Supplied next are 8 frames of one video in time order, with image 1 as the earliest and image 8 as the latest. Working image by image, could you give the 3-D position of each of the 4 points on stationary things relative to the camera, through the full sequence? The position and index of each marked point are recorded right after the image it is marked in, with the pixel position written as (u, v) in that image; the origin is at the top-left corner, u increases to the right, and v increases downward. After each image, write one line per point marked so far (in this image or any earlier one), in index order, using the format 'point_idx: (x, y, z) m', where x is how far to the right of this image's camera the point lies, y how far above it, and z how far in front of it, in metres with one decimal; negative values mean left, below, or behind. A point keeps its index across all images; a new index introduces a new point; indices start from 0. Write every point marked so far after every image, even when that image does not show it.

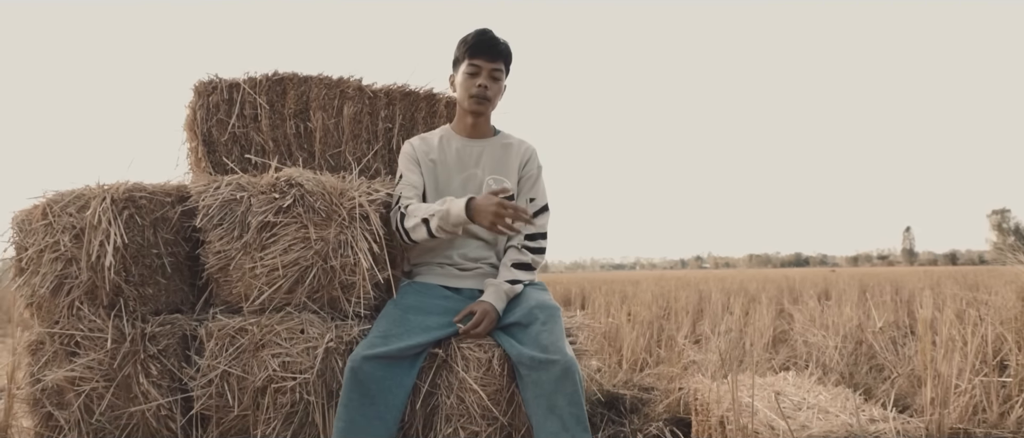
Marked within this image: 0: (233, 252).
0: (-1.0, -0.1, +3.0) m
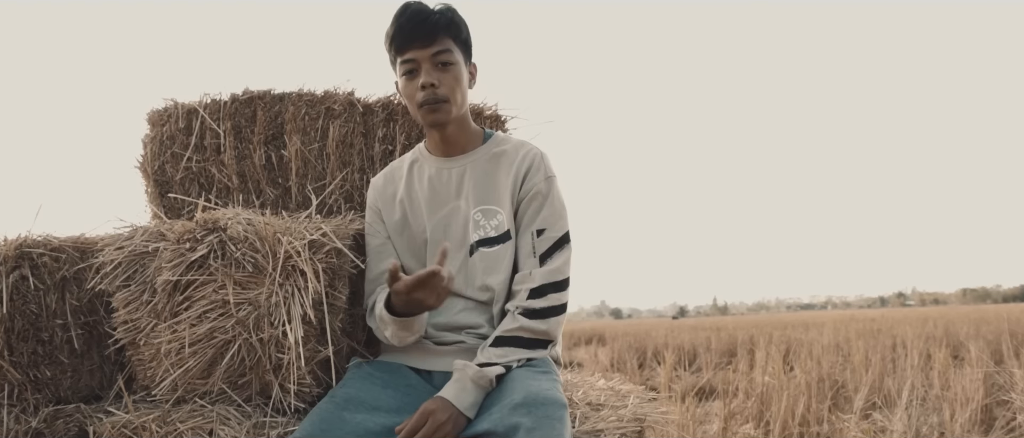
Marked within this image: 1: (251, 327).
0: (-1.0, -0.3, +2.2) m
1: (-0.7, -0.3, +2.1) m
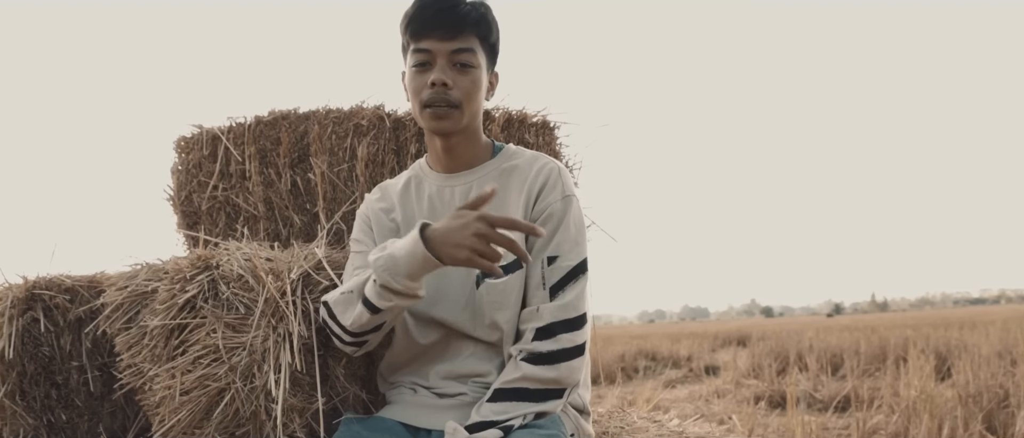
0: (-1.0, -0.4, +2.1) m
1: (-0.7, -0.4, +1.9) m
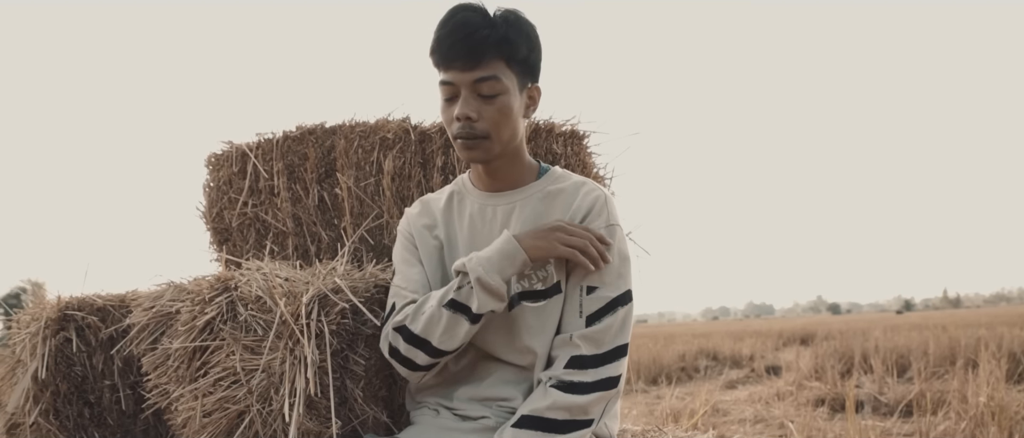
0: (-0.9, -0.4, +2.1) m
1: (-0.6, -0.4, +1.9) m
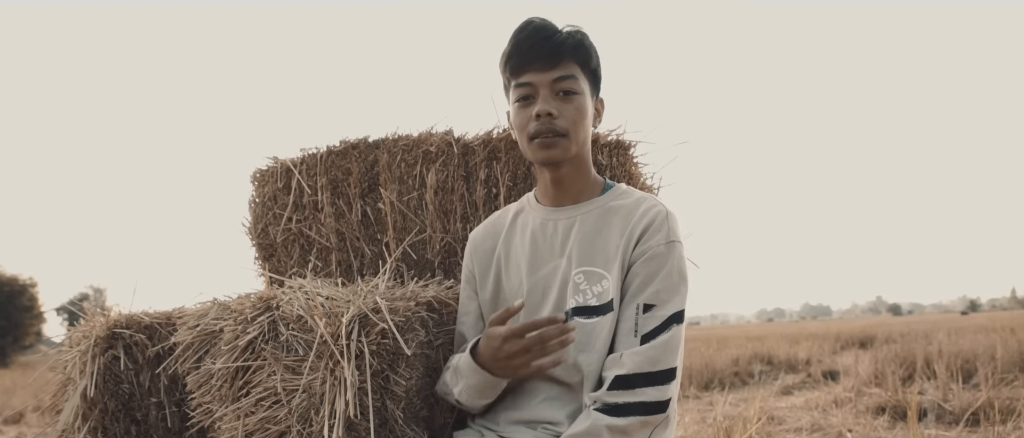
0: (-0.8, -0.5, +2.1) m
1: (-0.5, -0.5, +1.9) m
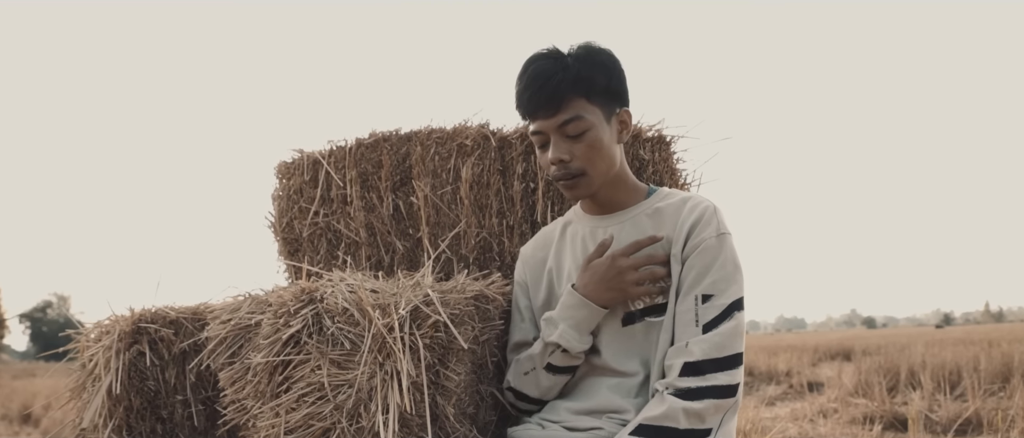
0: (-0.7, -0.5, +2.0) m
1: (-0.4, -0.4, +1.8) m
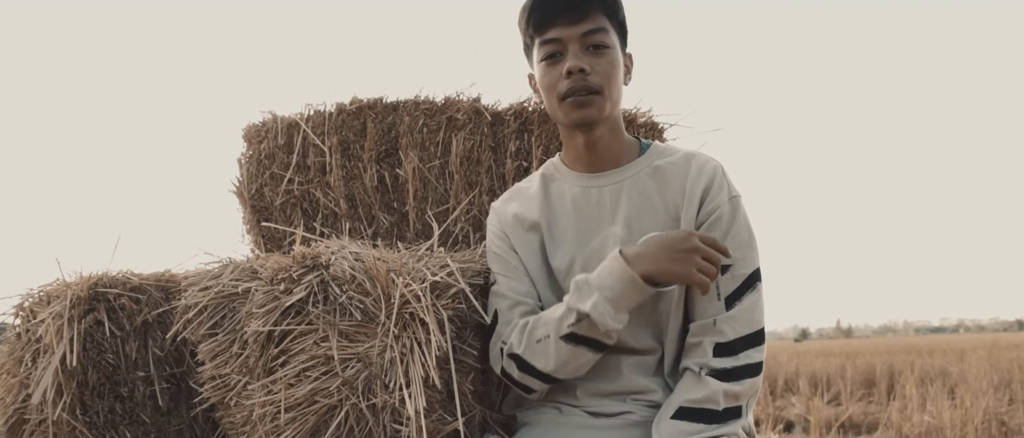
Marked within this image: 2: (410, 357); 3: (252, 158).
0: (-0.6, -0.4, +1.8) m
1: (-0.3, -0.4, +1.7) m
2: (-0.2, -0.3, +1.7) m
3: (-0.8, +0.2, +2.4) m
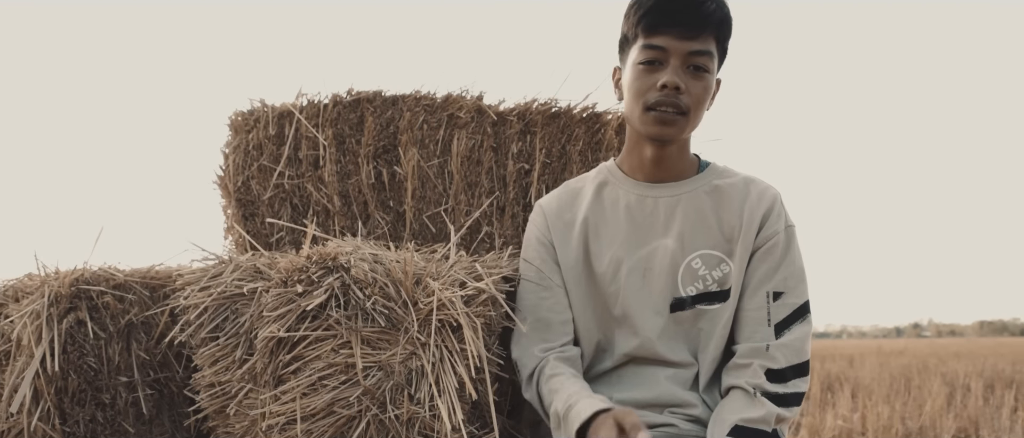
0: (-0.6, -0.4, +1.7) m
1: (-0.3, -0.4, +1.6) m
2: (-0.1, -0.3, +1.6) m
3: (-0.8, +0.2, +2.3) m
